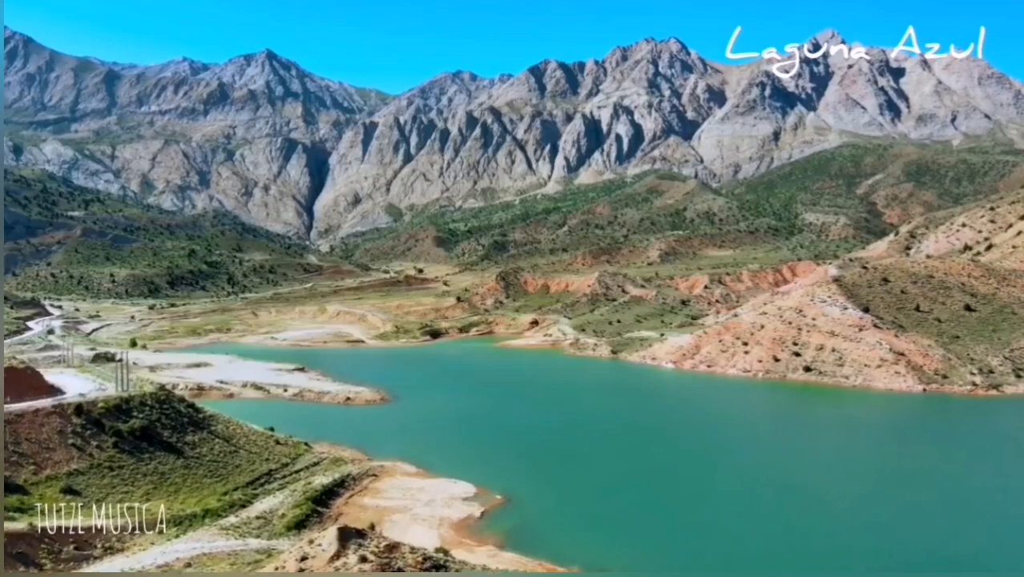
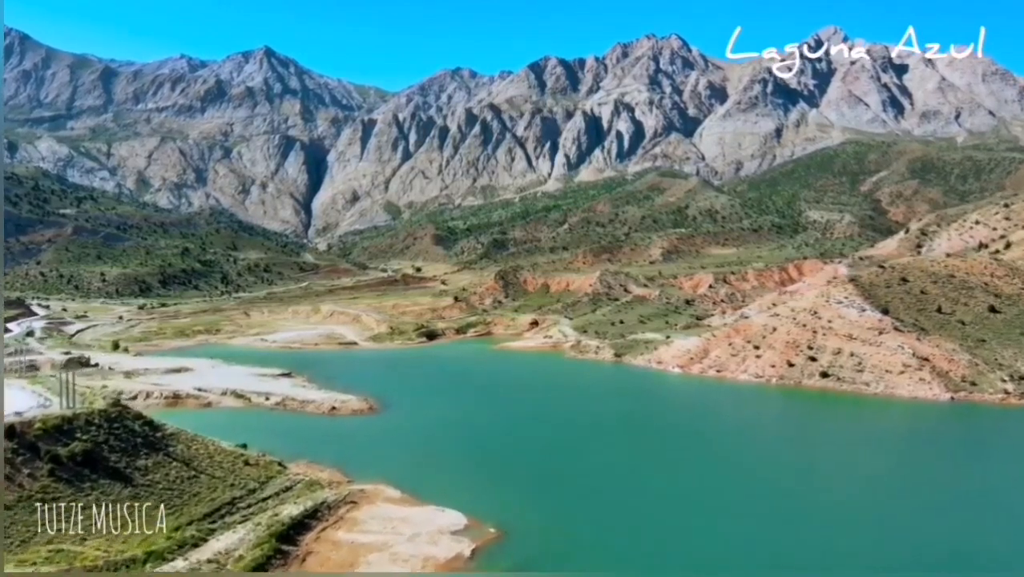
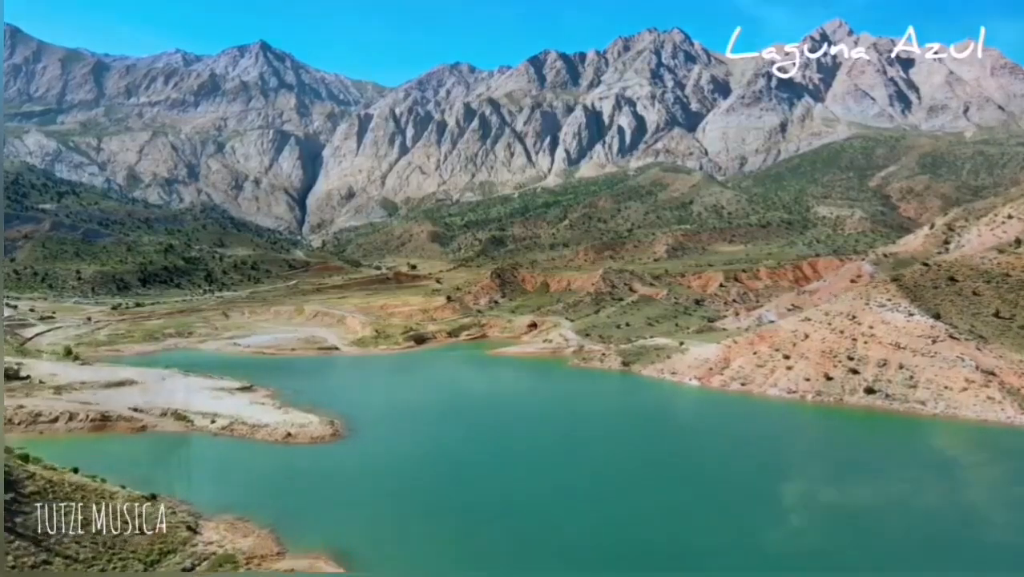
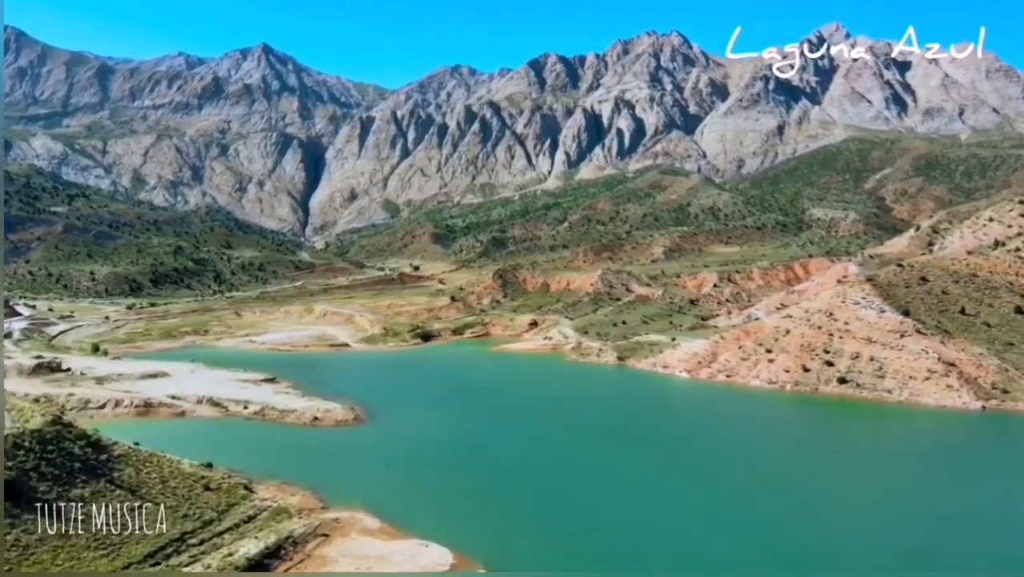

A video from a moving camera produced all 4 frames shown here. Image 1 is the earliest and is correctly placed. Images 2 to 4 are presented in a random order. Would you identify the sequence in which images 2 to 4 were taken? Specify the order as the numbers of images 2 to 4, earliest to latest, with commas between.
2, 4, 3
